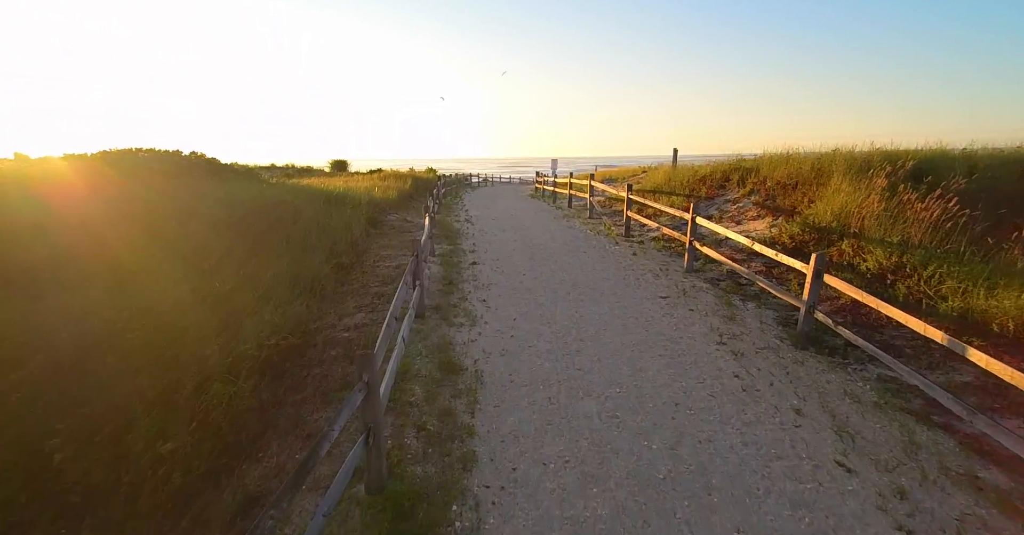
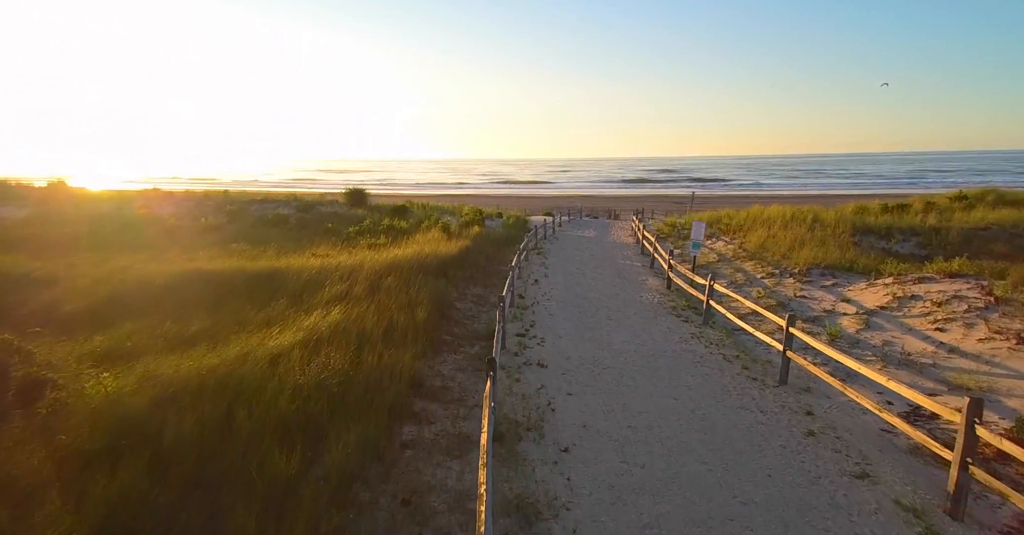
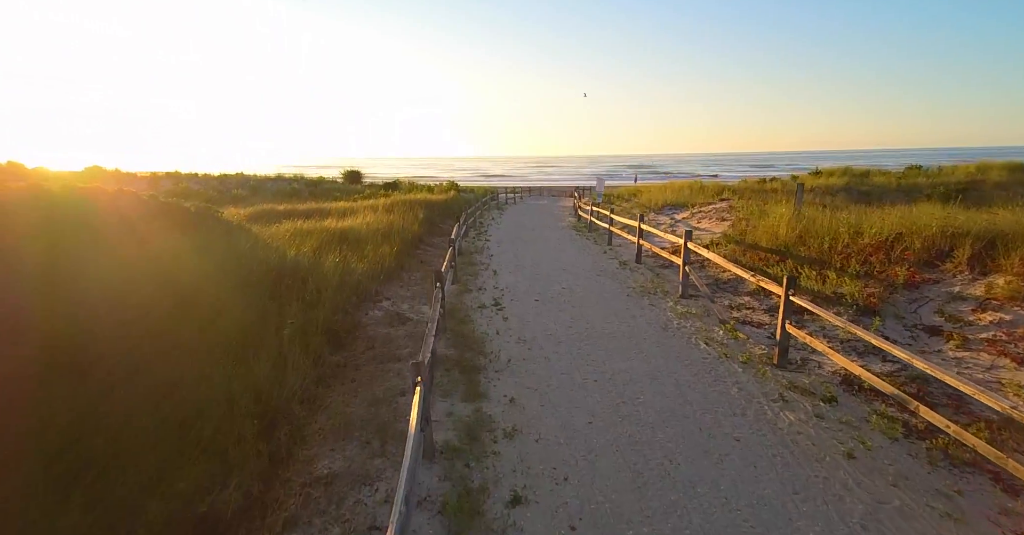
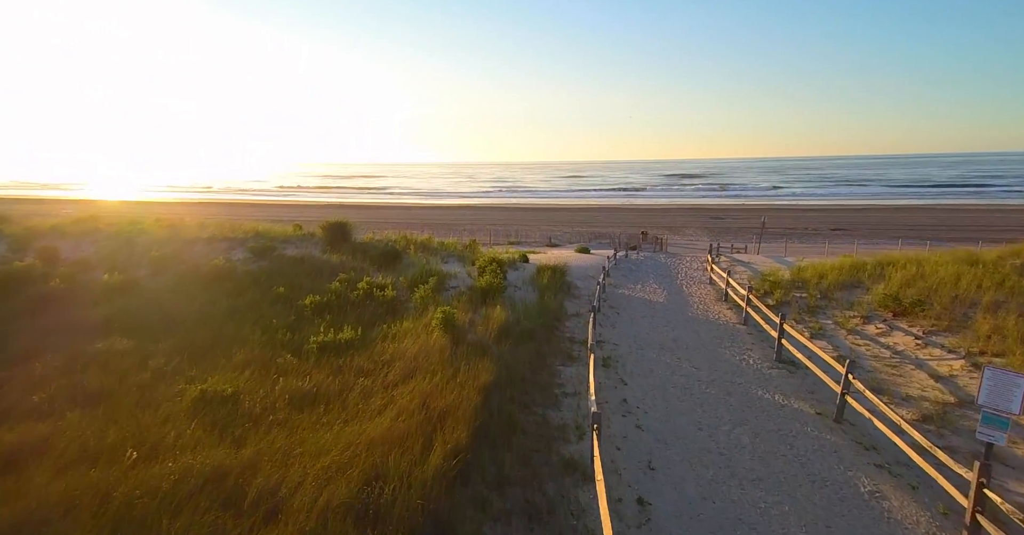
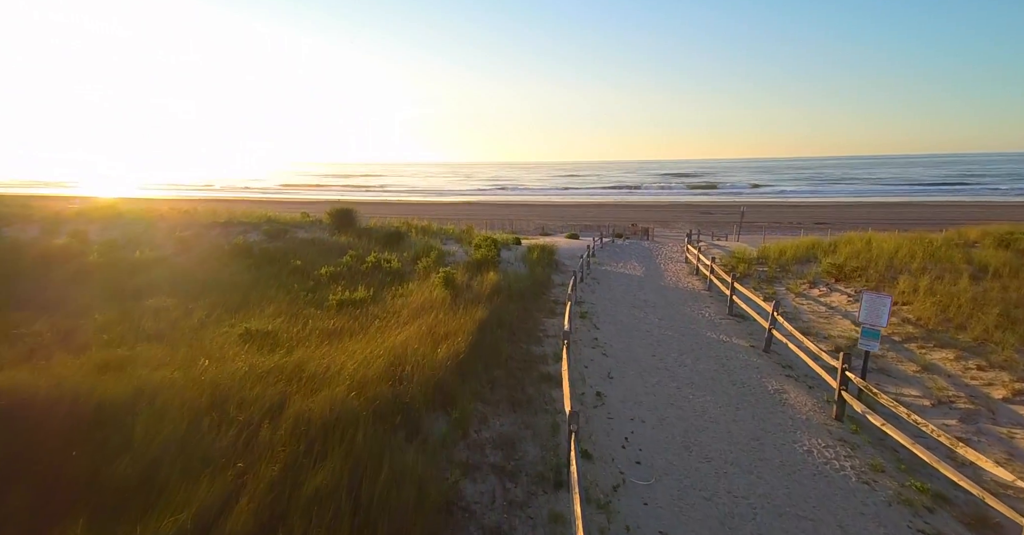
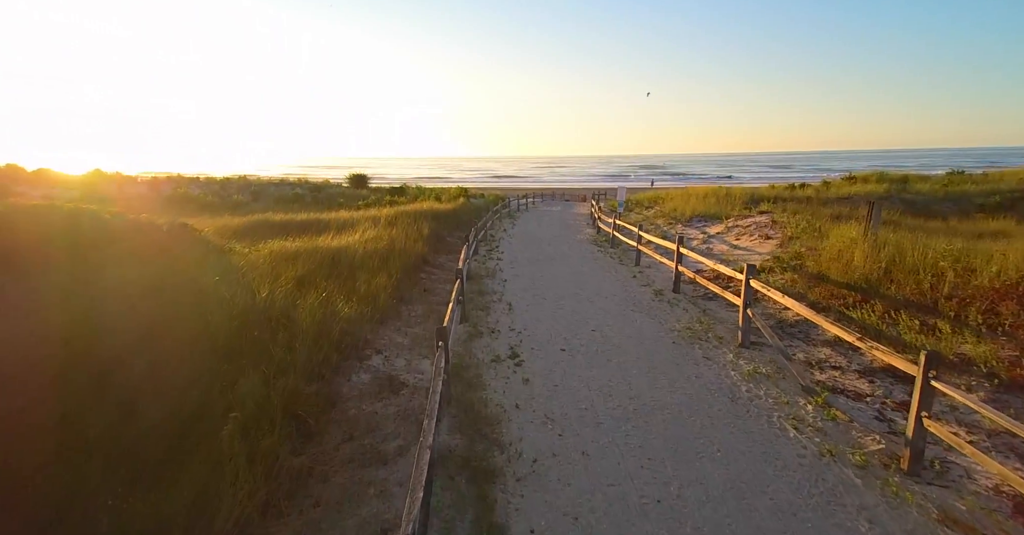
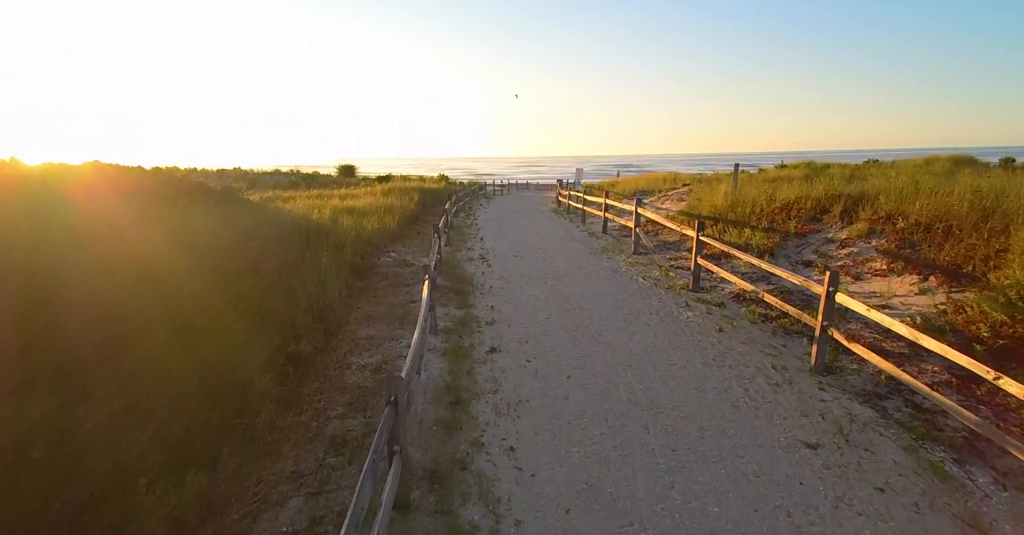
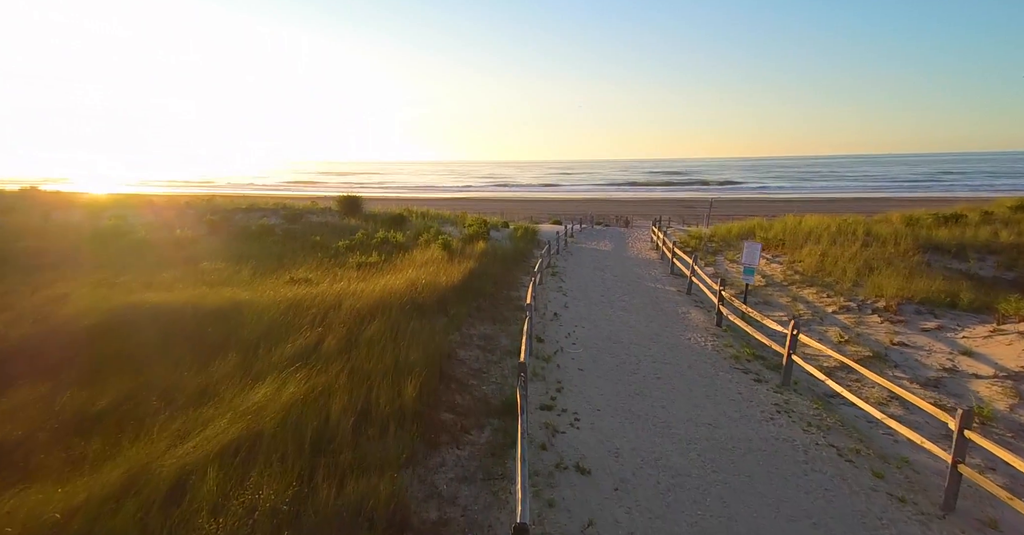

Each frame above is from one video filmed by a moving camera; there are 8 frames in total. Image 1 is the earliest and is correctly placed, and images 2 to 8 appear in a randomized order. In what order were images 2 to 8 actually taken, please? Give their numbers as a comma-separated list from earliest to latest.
7, 3, 6, 2, 8, 5, 4
